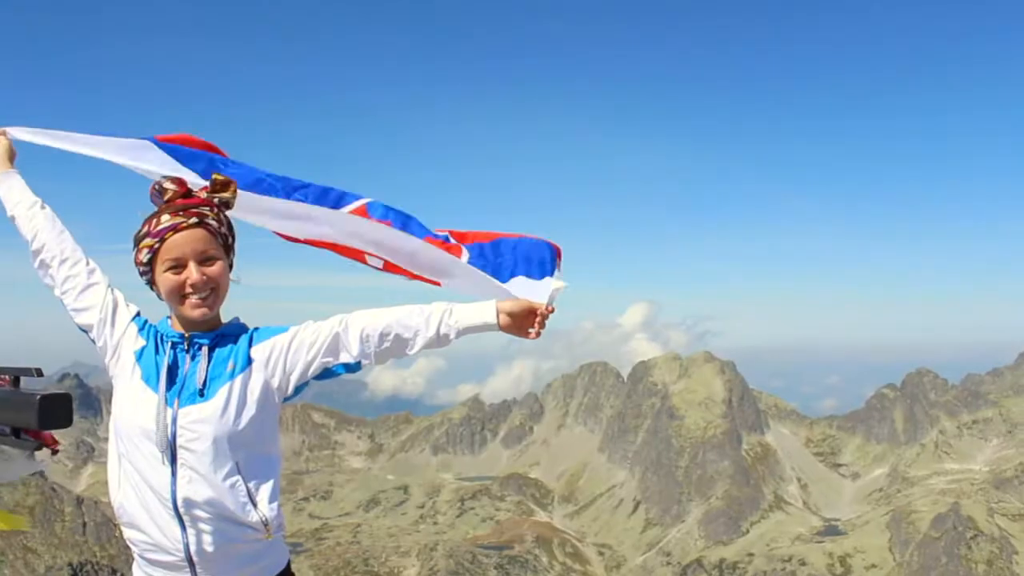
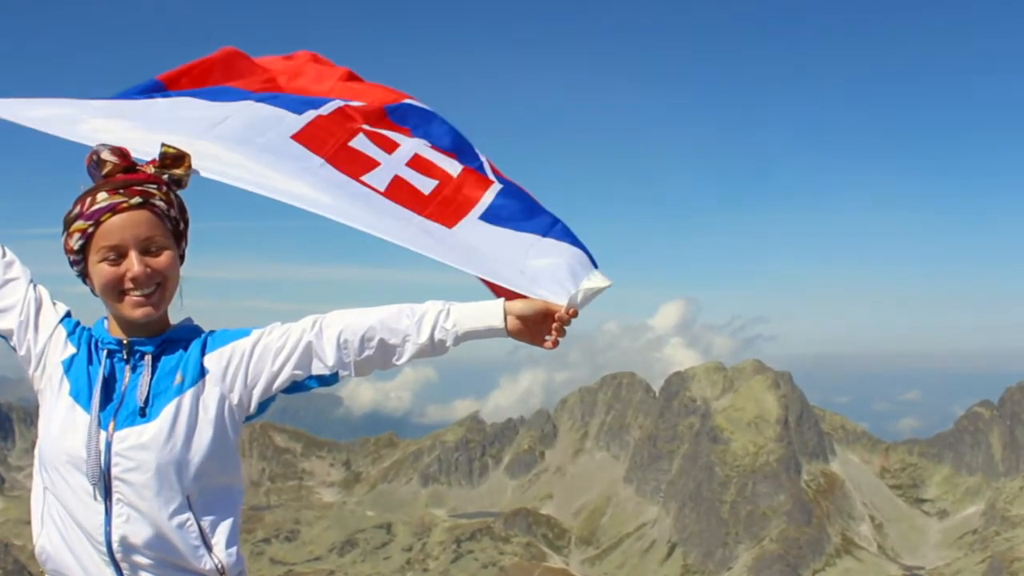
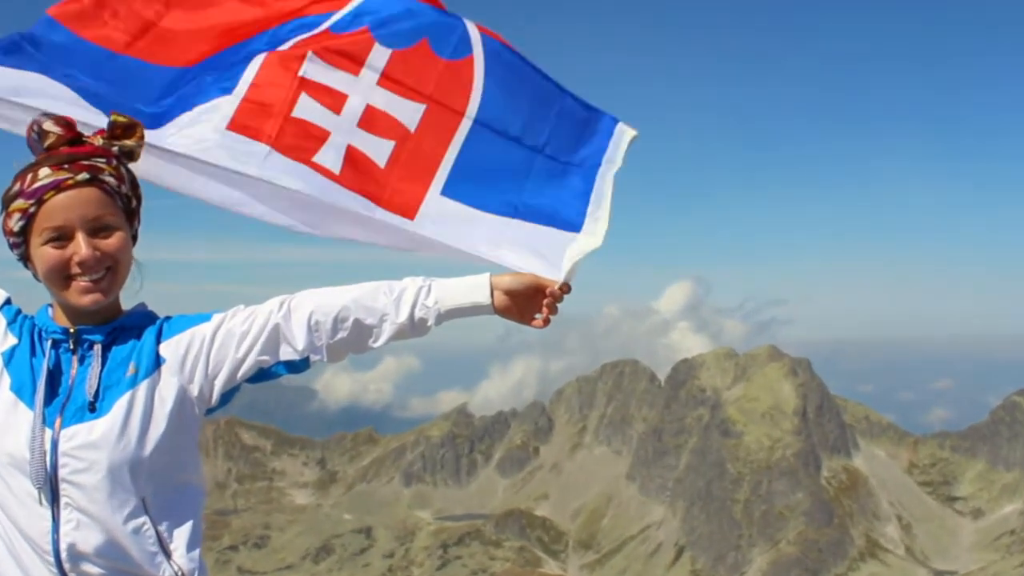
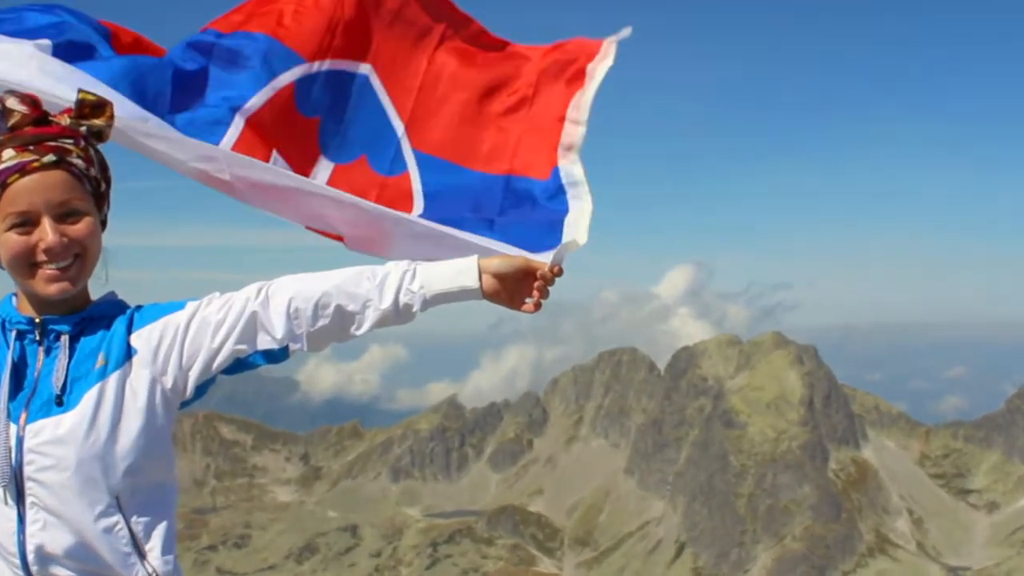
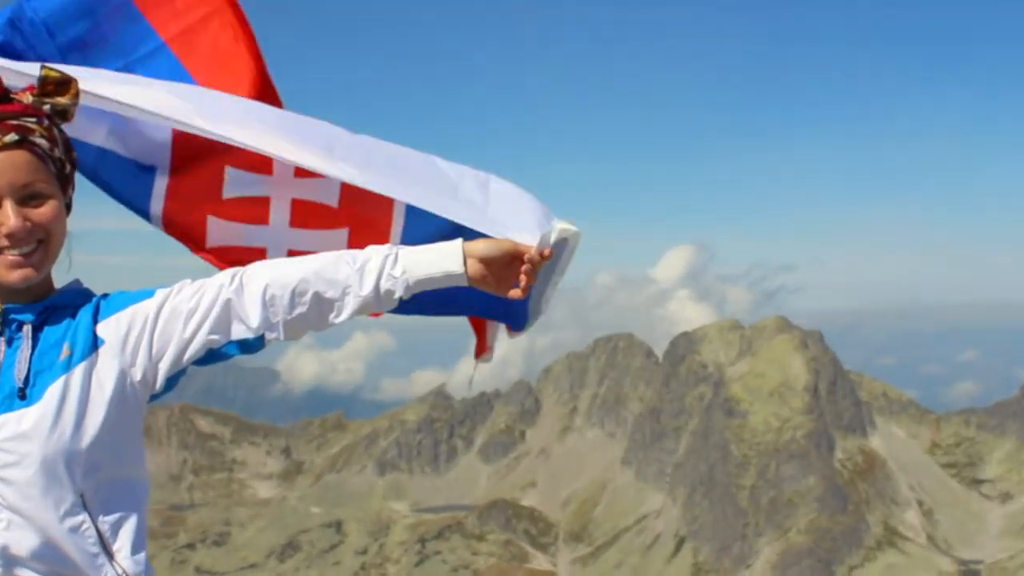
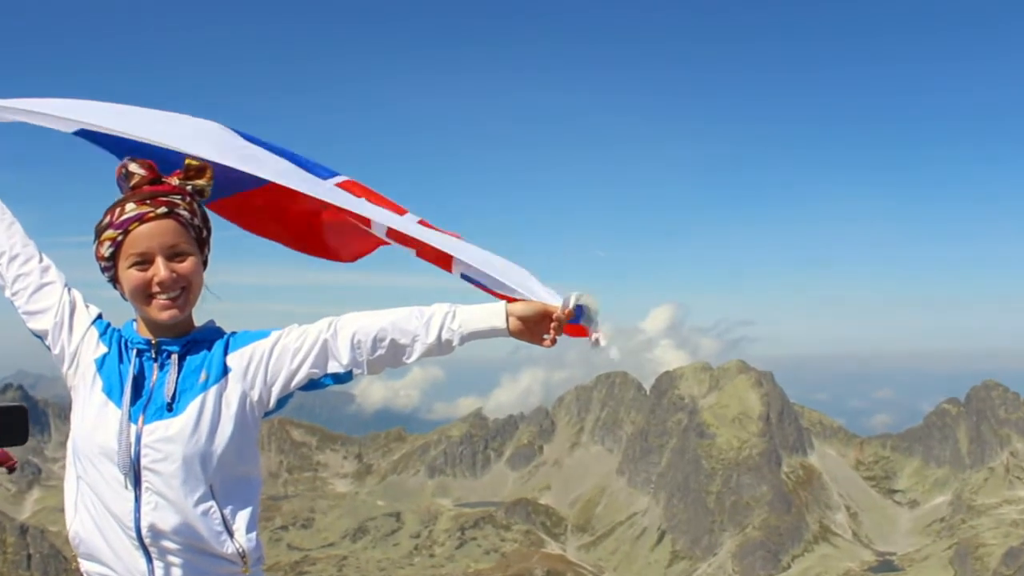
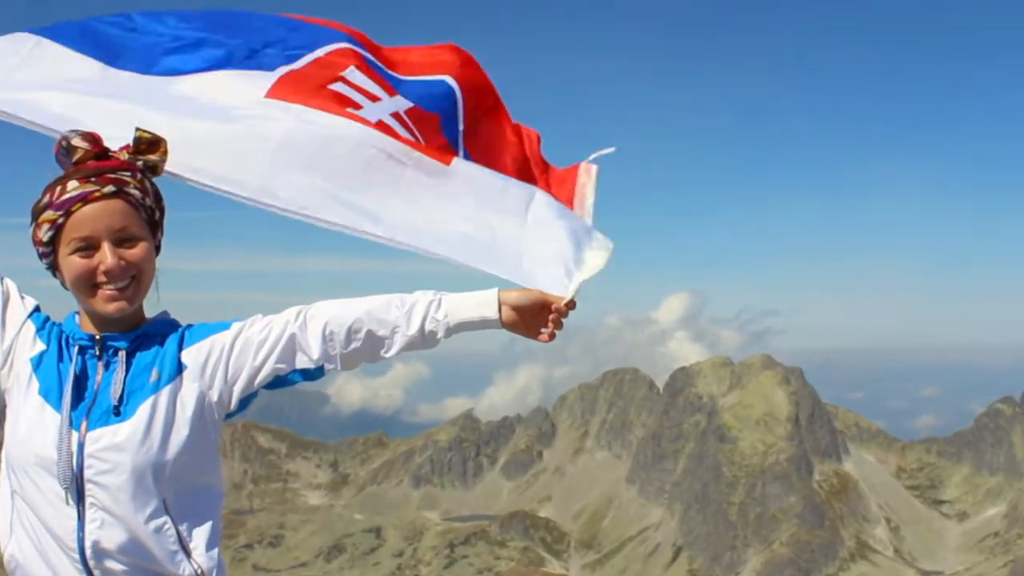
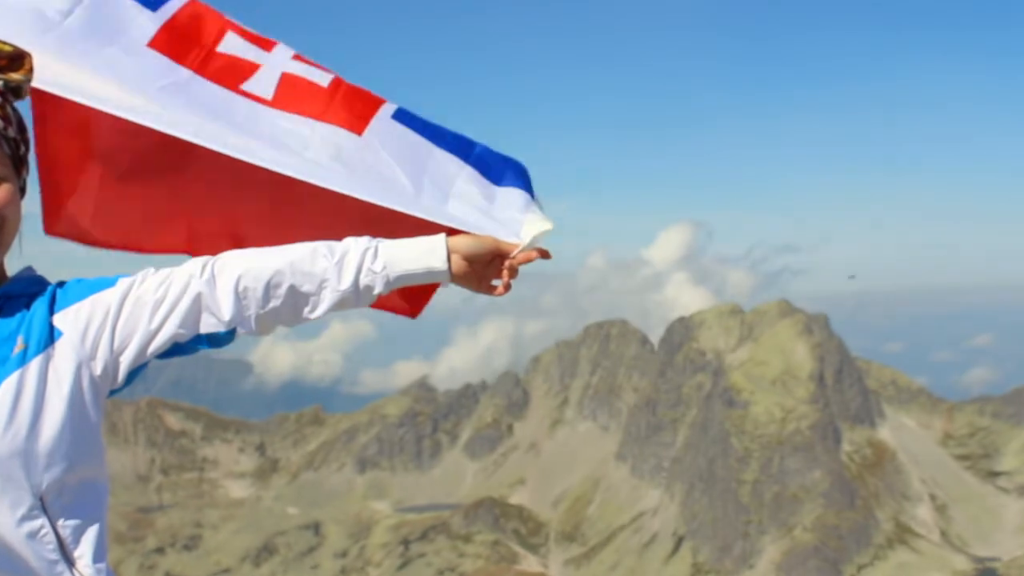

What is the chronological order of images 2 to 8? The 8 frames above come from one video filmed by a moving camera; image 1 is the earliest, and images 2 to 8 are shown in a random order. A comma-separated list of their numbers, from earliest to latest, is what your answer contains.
6, 2, 7, 3, 4, 5, 8
